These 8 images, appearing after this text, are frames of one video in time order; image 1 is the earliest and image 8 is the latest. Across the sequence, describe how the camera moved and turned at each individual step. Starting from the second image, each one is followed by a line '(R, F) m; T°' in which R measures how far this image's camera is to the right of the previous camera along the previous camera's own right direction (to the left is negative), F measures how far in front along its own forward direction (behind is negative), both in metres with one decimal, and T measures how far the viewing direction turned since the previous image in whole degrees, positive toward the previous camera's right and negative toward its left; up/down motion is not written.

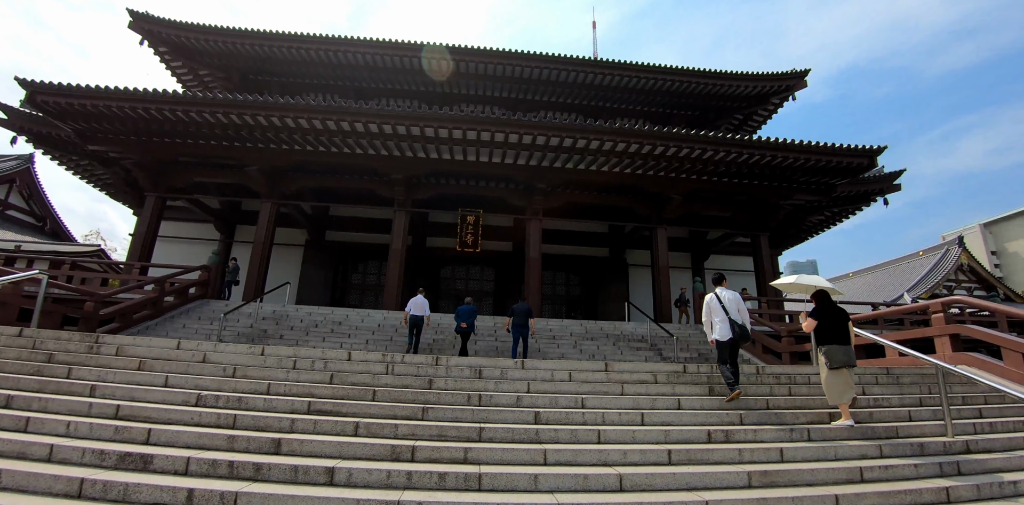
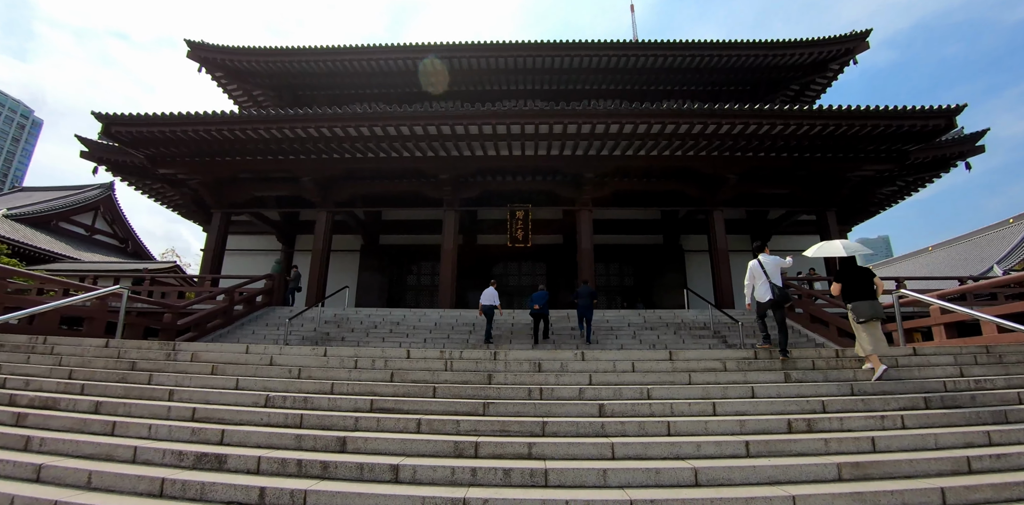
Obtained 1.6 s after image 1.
(0.0, +0.2) m; -6°
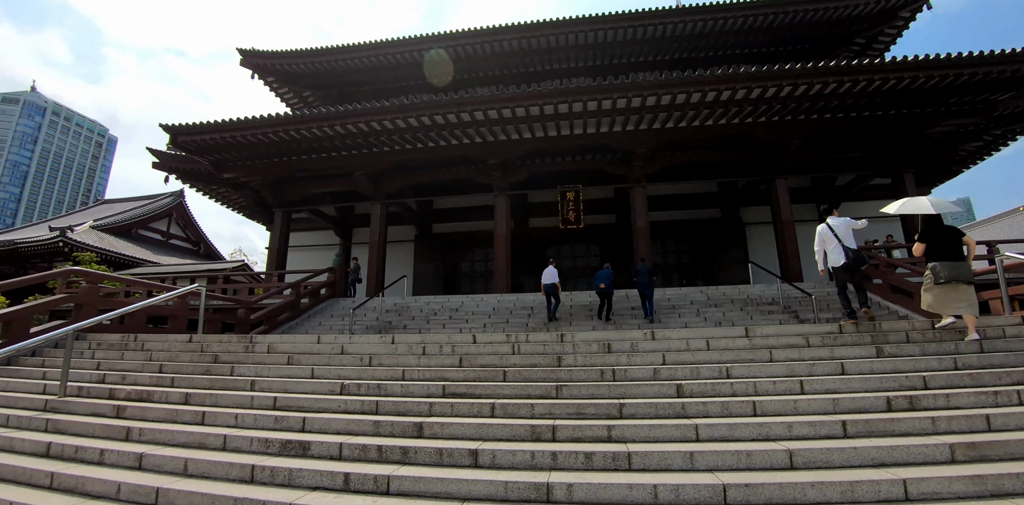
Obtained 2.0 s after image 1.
(-0.2, +0.2) m; -6°
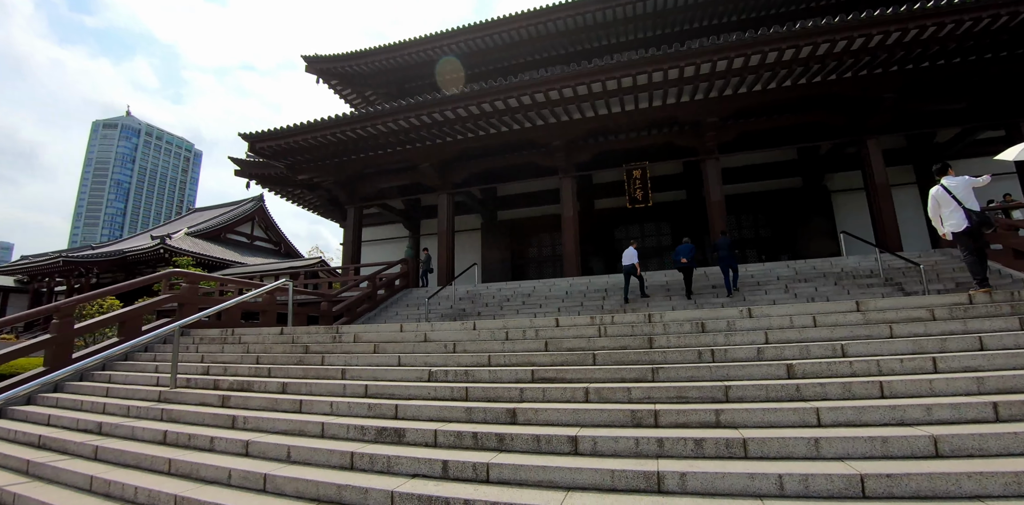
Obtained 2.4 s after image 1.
(-0.3, +0.3) m; -7°
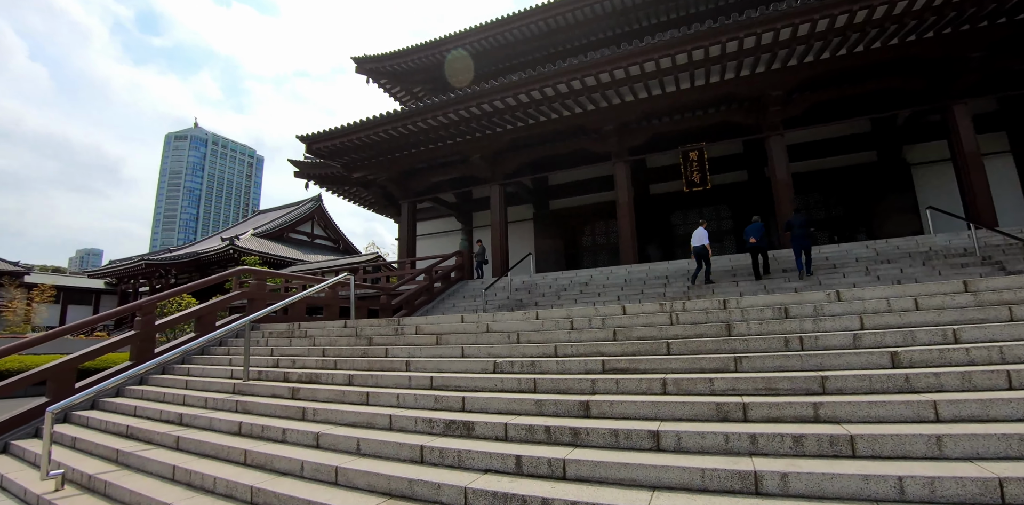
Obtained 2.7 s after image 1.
(-0.2, +0.2) m; -6°
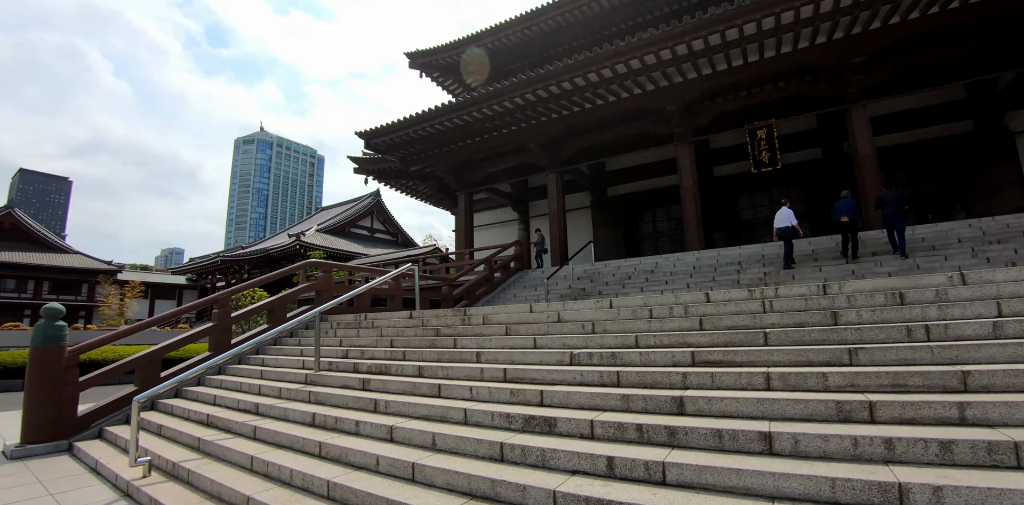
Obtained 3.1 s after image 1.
(-0.2, +0.3) m; -6°
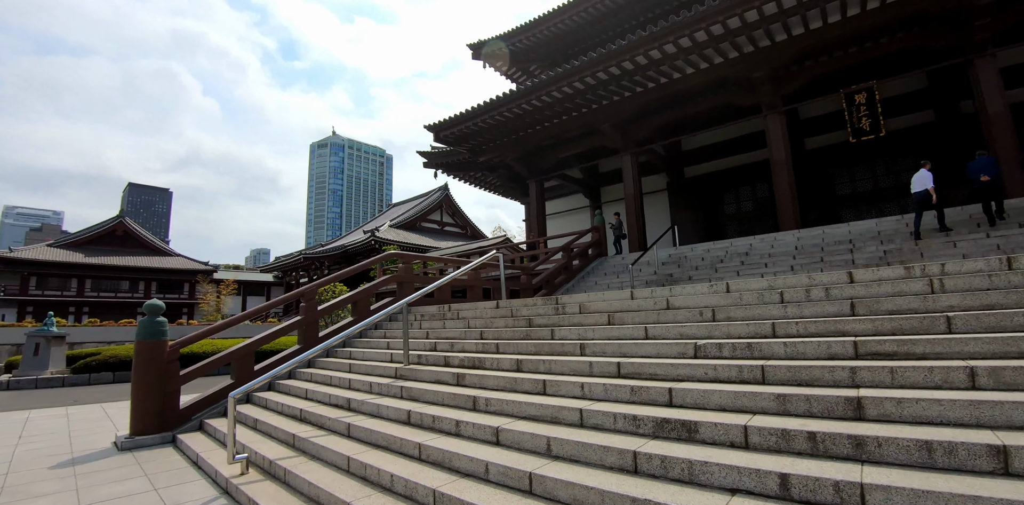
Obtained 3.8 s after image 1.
(-0.3, +0.4) m; -8°
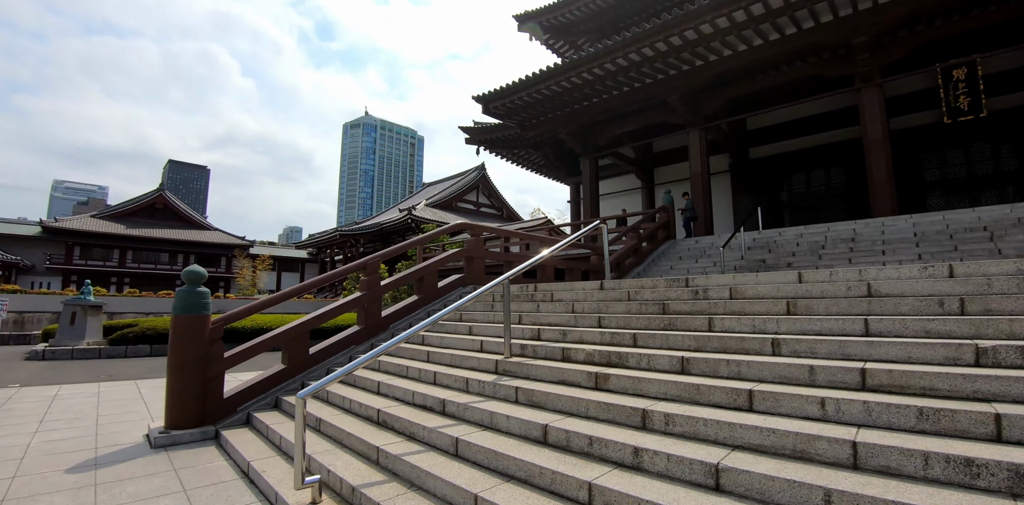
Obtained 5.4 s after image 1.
(-0.8, +0.9) m; -3°
